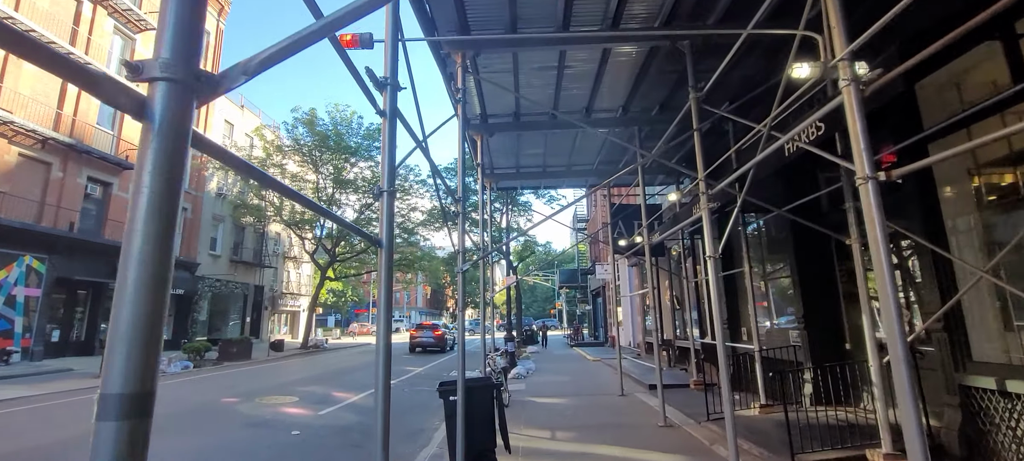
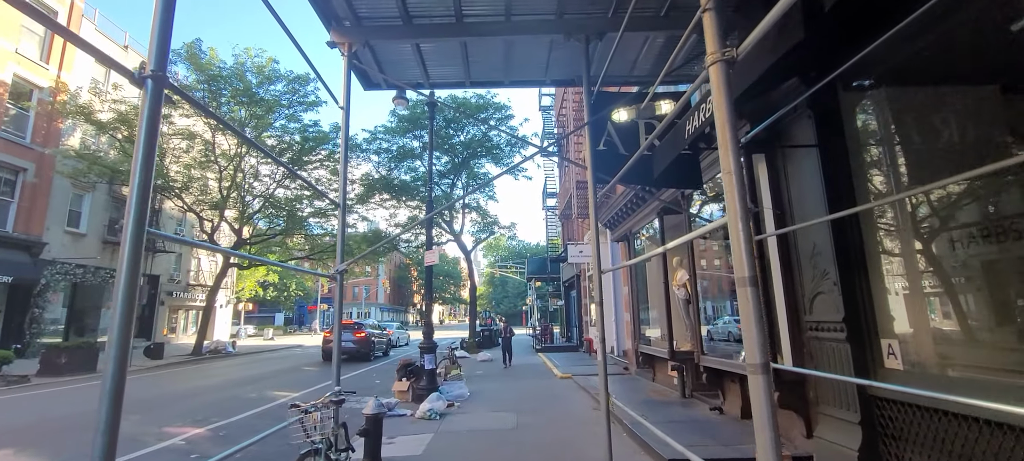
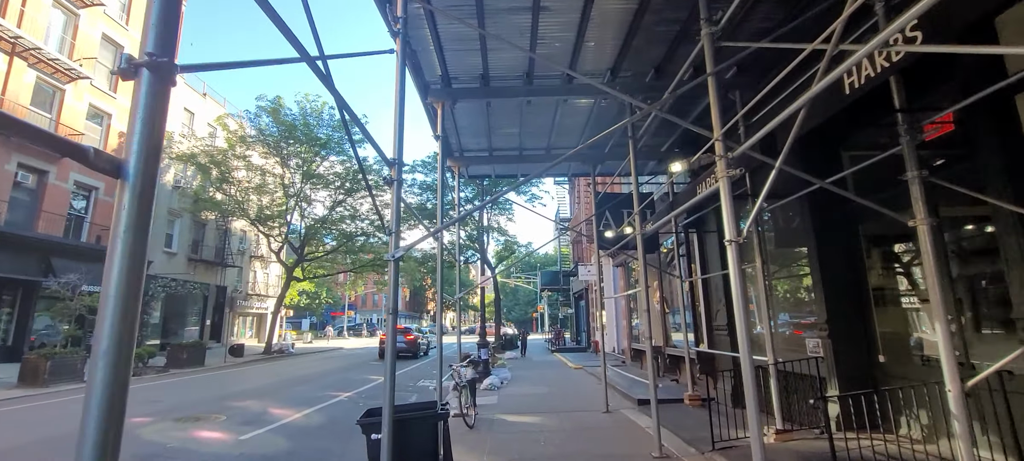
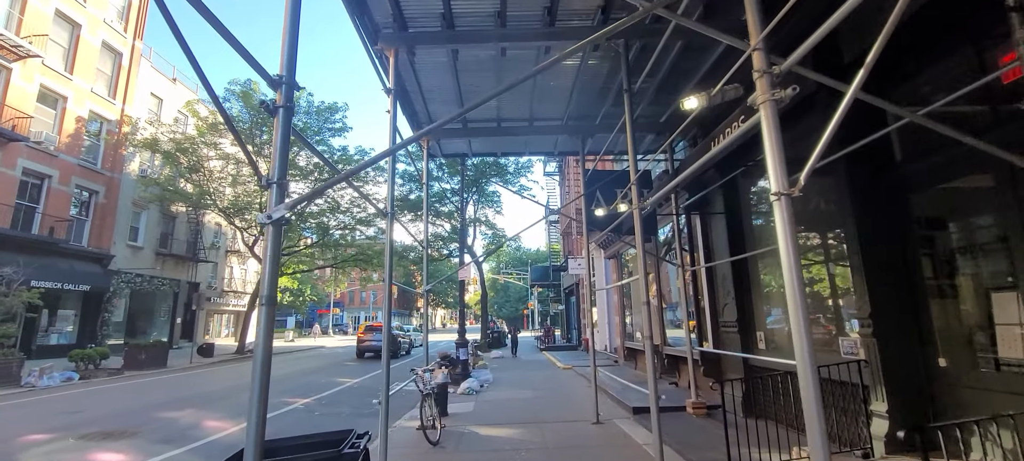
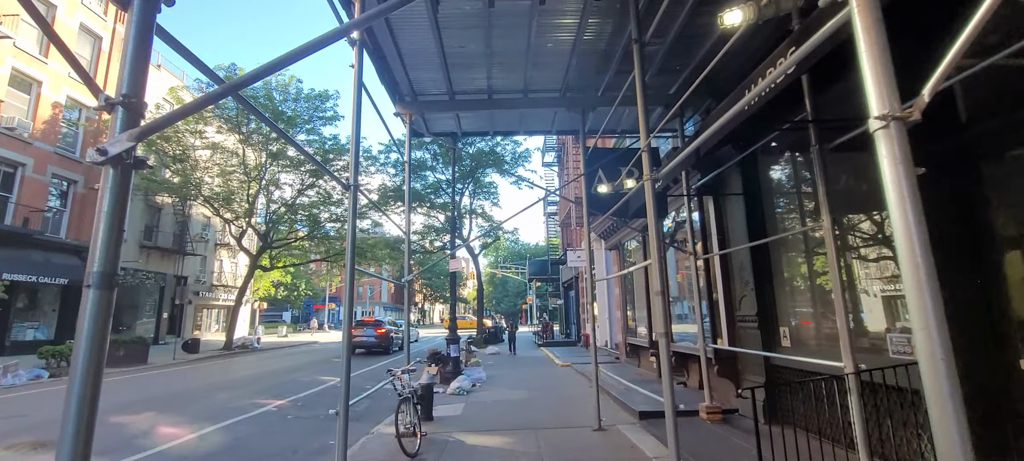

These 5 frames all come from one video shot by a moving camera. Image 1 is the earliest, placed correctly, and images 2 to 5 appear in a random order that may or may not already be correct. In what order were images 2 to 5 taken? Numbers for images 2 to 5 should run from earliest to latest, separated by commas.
3, 4, 5, 2
